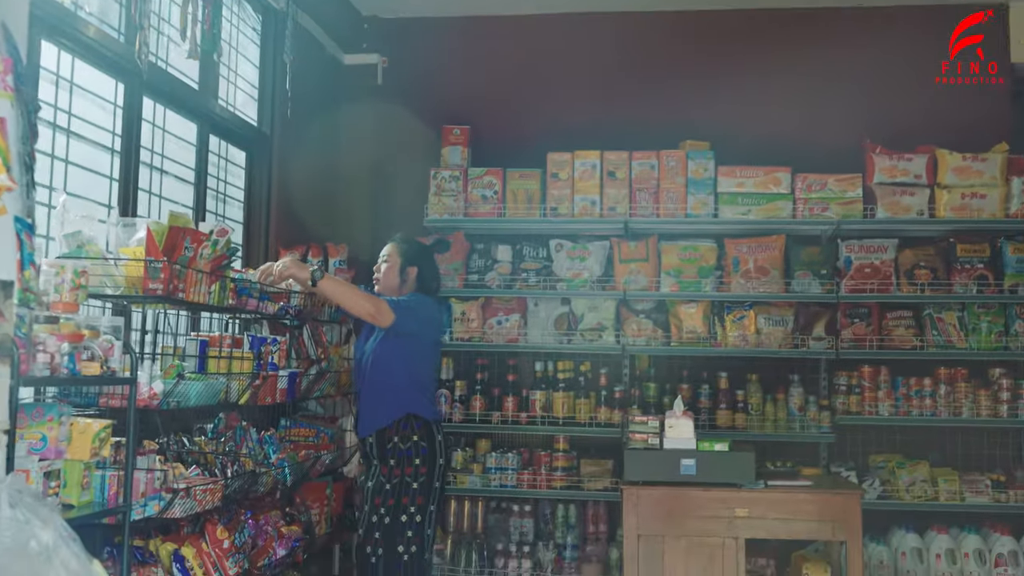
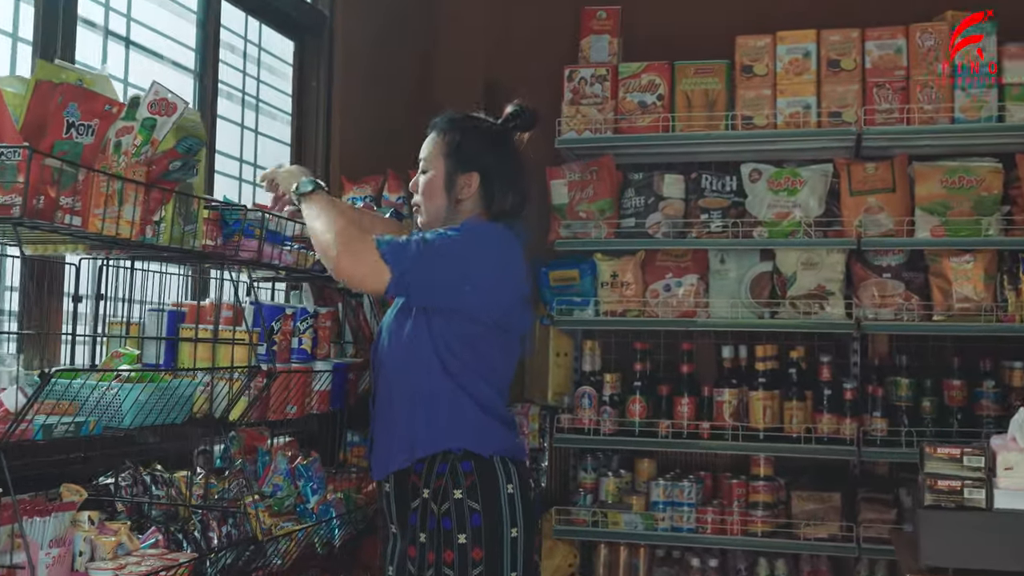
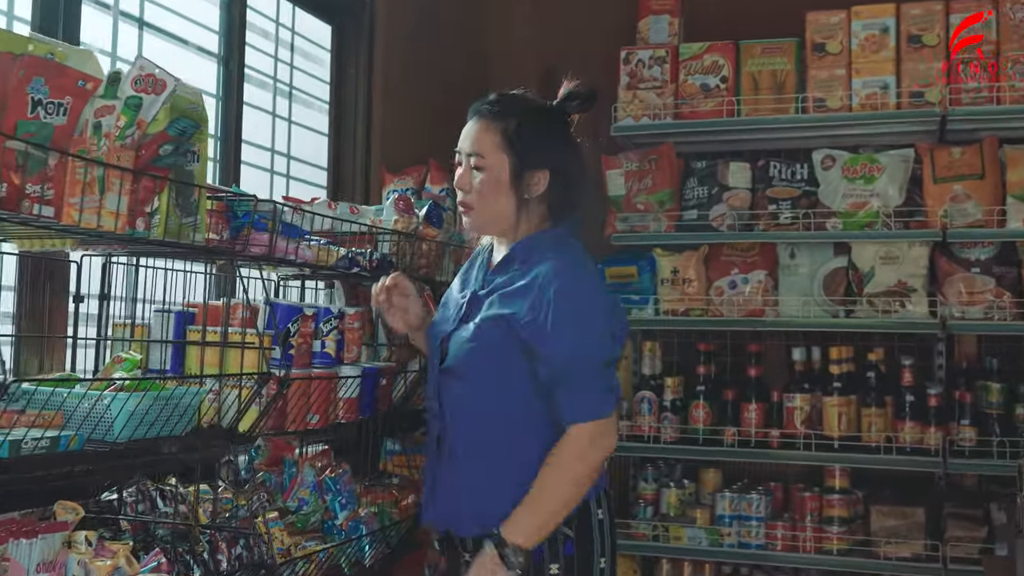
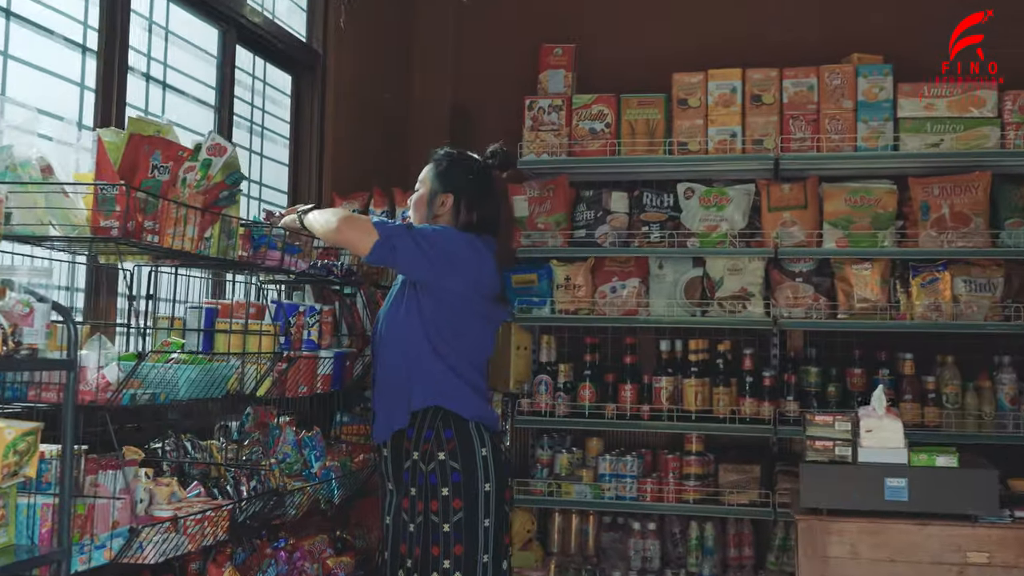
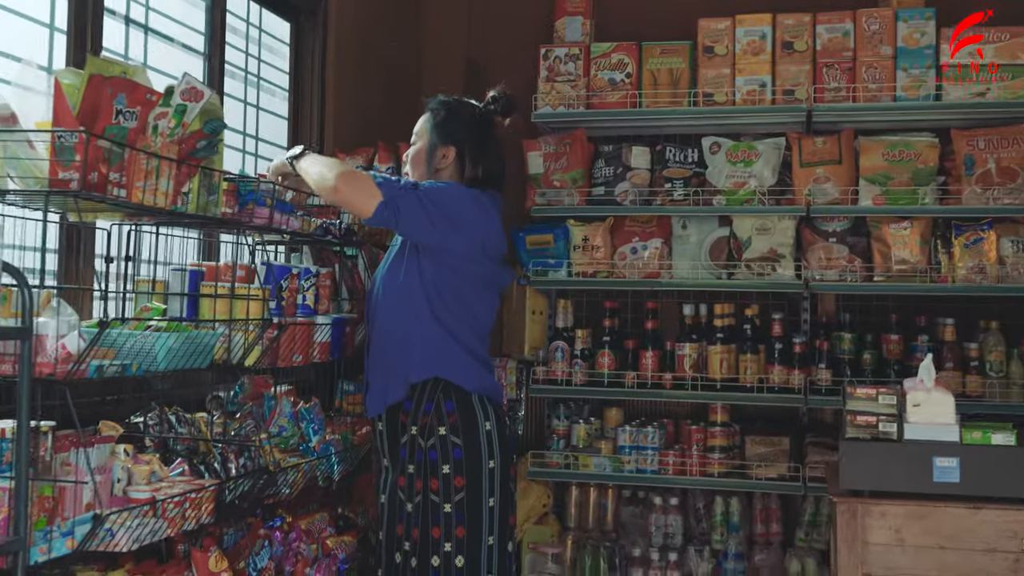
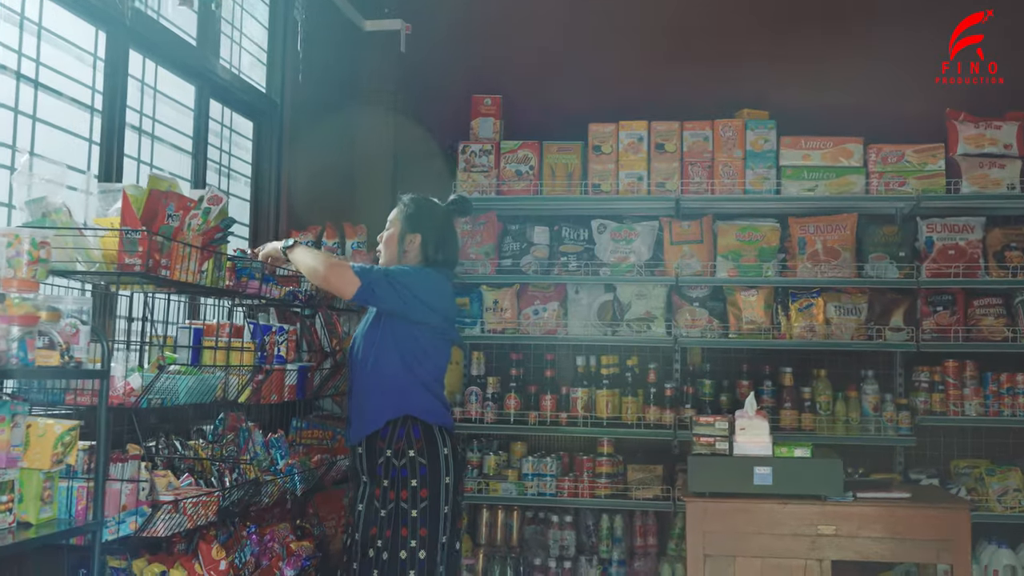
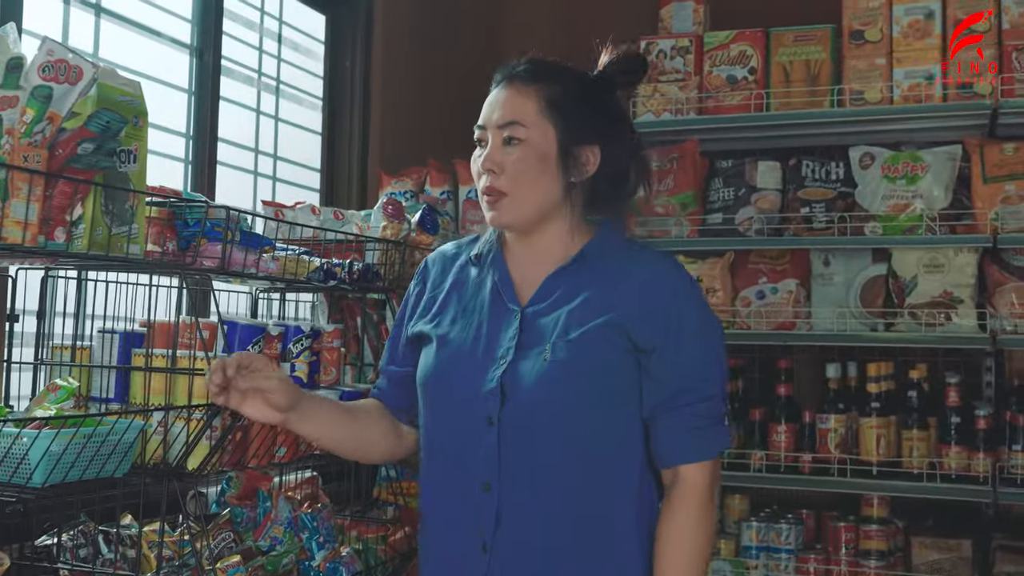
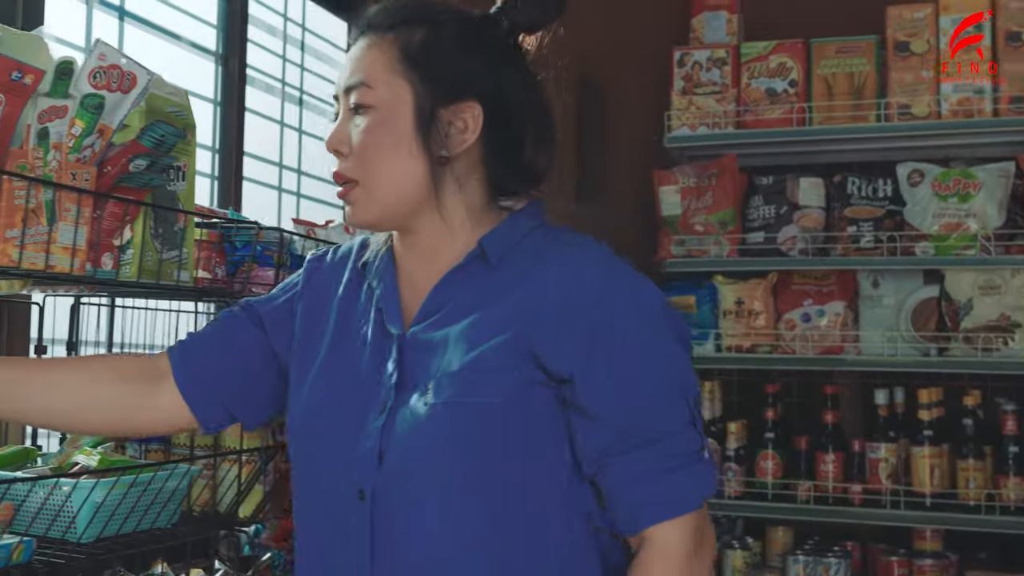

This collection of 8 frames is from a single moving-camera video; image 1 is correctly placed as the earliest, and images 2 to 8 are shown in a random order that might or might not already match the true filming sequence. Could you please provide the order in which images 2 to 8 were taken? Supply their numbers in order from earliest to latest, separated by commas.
6, 4, 5, 2, 3, 7, 8
